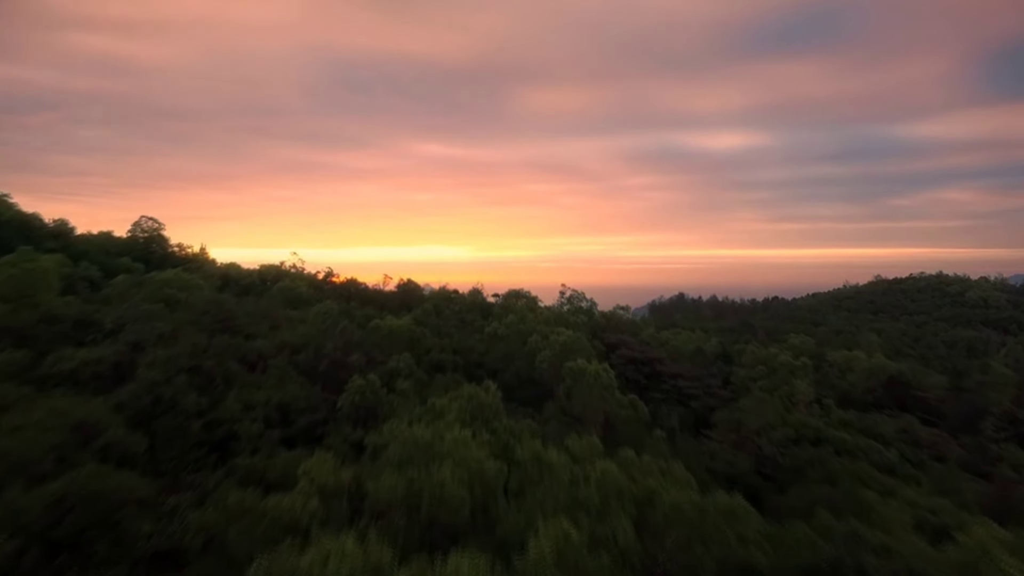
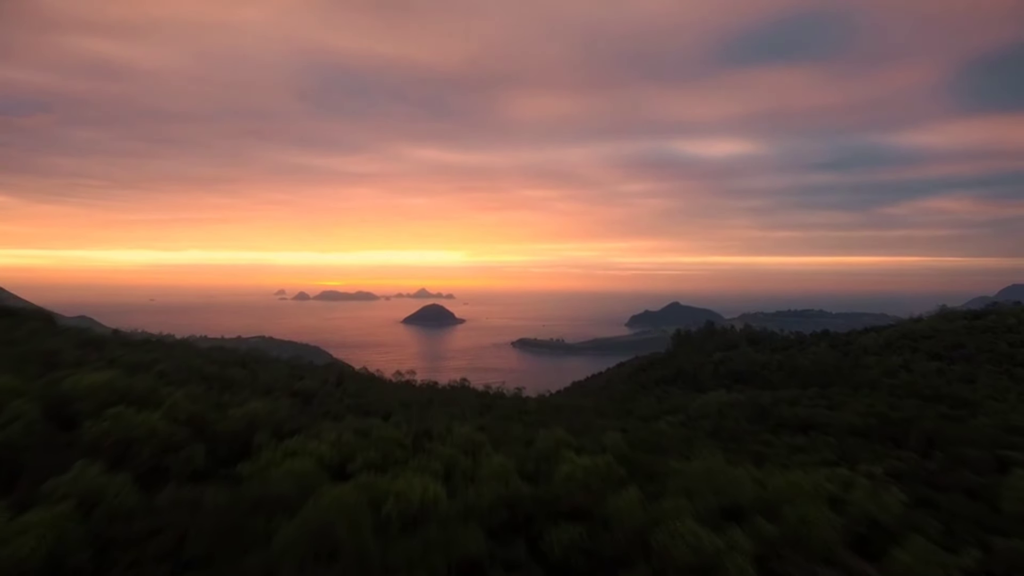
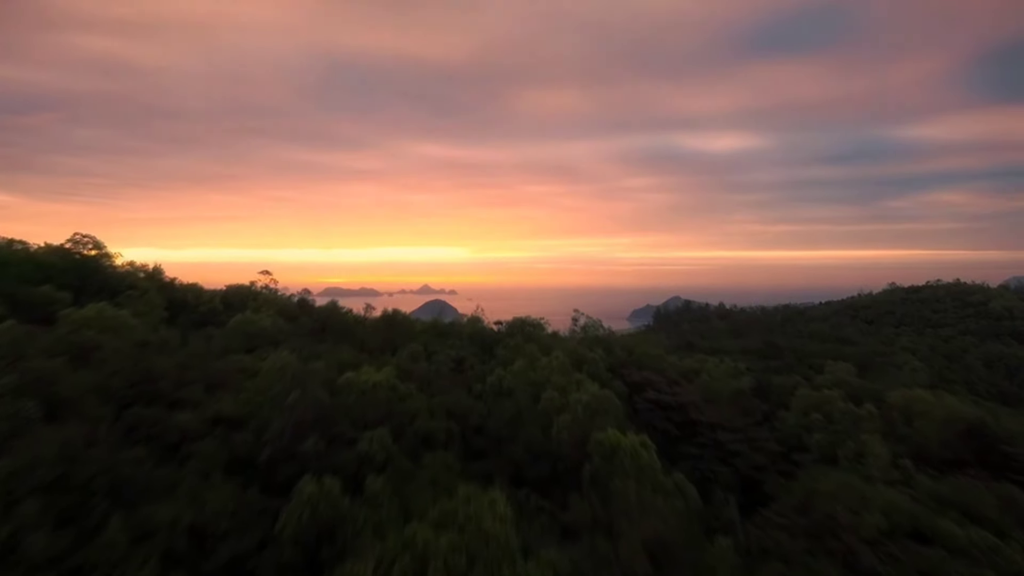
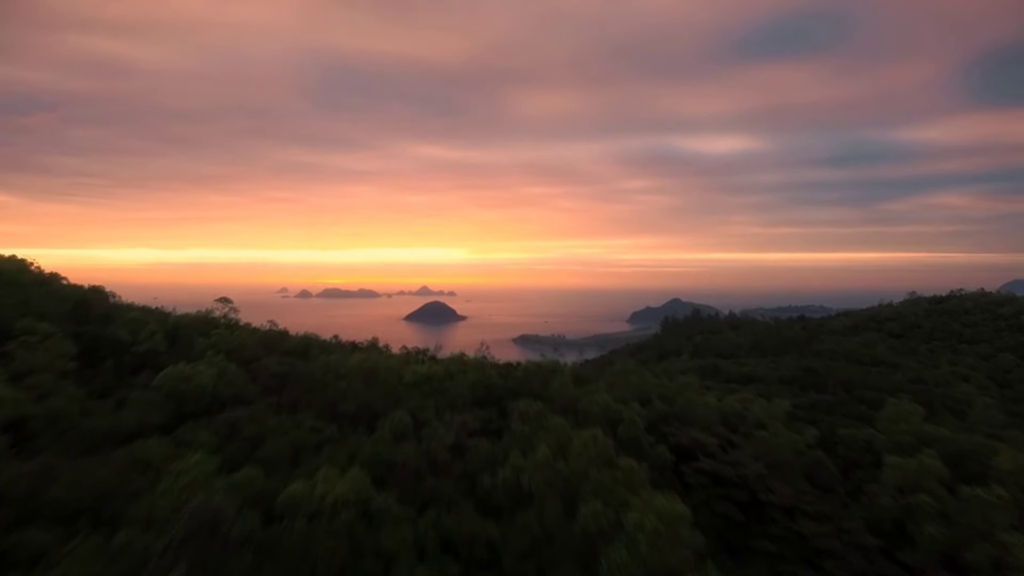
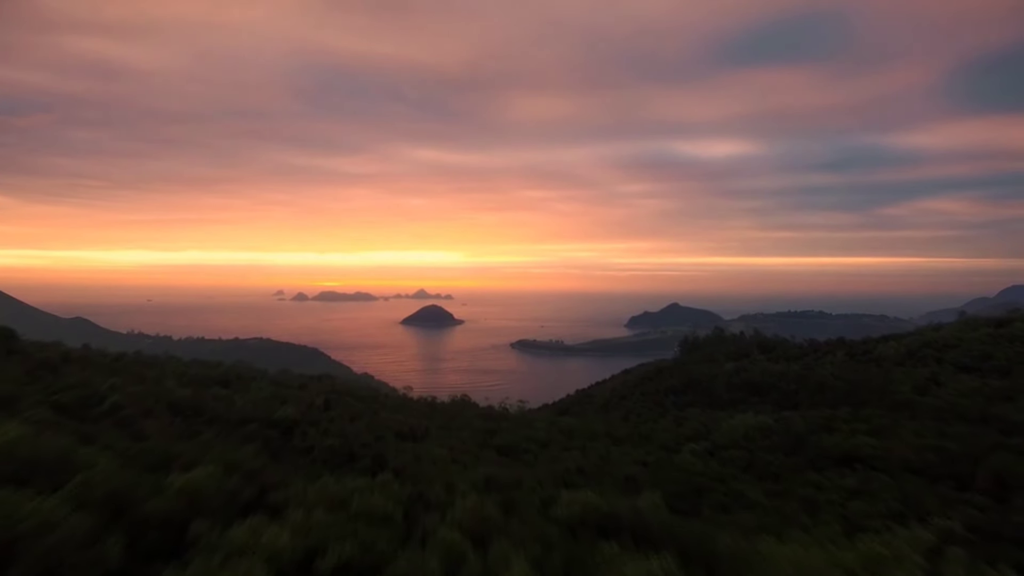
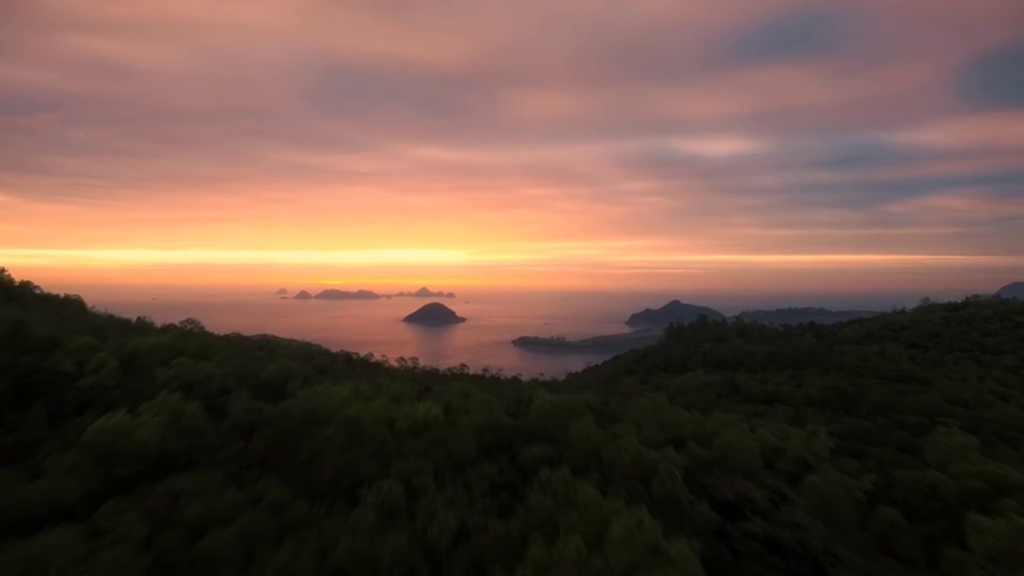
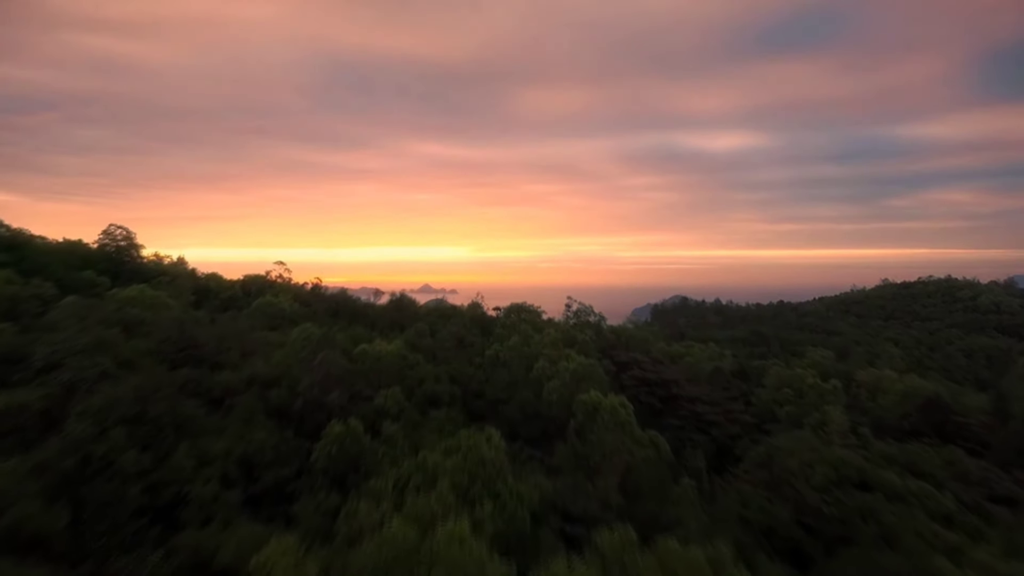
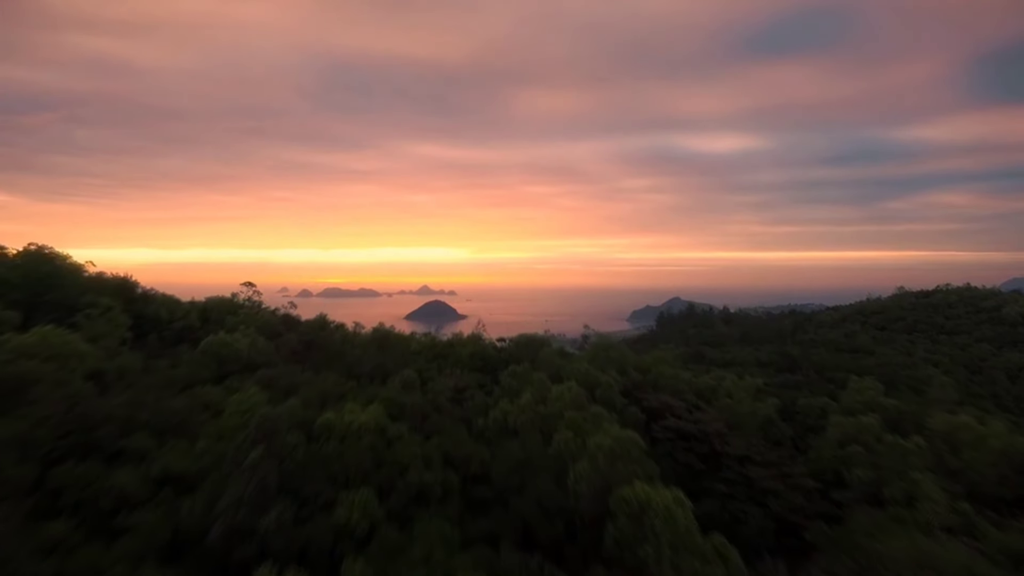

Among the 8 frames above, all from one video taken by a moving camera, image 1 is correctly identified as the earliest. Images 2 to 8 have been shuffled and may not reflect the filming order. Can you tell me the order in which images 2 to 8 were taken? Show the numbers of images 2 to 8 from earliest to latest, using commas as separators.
7, 3, 8, 4, 6, 2, 5
